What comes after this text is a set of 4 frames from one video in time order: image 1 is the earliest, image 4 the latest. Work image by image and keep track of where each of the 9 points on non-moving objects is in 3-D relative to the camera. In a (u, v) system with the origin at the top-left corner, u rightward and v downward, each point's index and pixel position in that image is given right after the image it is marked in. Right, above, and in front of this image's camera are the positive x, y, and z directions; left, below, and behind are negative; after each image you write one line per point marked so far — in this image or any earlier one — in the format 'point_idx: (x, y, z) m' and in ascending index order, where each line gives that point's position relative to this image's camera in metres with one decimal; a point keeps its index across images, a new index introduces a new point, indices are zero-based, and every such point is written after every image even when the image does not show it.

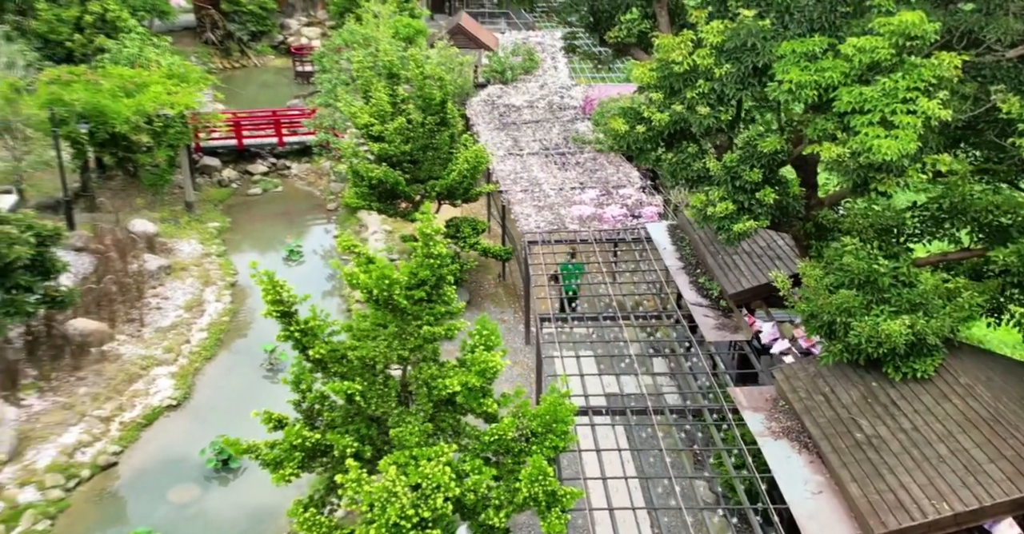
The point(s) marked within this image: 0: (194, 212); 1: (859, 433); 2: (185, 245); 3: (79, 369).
0: (-9.7, +1.6, +19.8) m
1: (+4.1, -1.9, +7.5) m
2: (-9.1, +0.7, +18.0) m
3: (-8.3, -1.8, +12.6) m
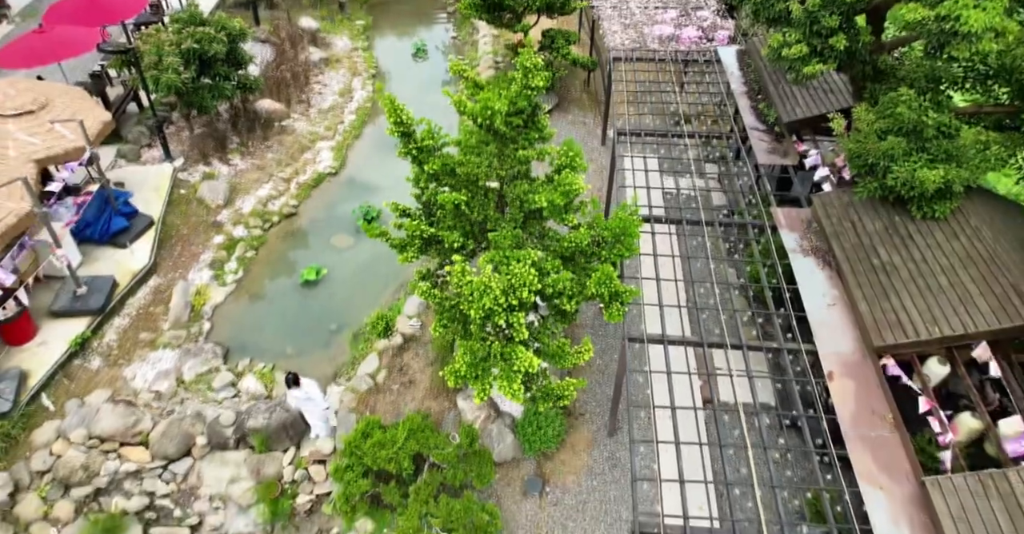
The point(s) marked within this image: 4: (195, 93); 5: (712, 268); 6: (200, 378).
0: (-5.6, +8.6, +21.9) m
1: (+5.0, +0.1, +8.9) m
2: (-5.4, +7.2, +20.4) m
3: (-6.0, +3.2, +16.0) m
4: (-6.8, +3.7, +13.9) m
5: (+3.0, 0.0, +9.8) m
6: (-5.3, -1.9, +11.0) m
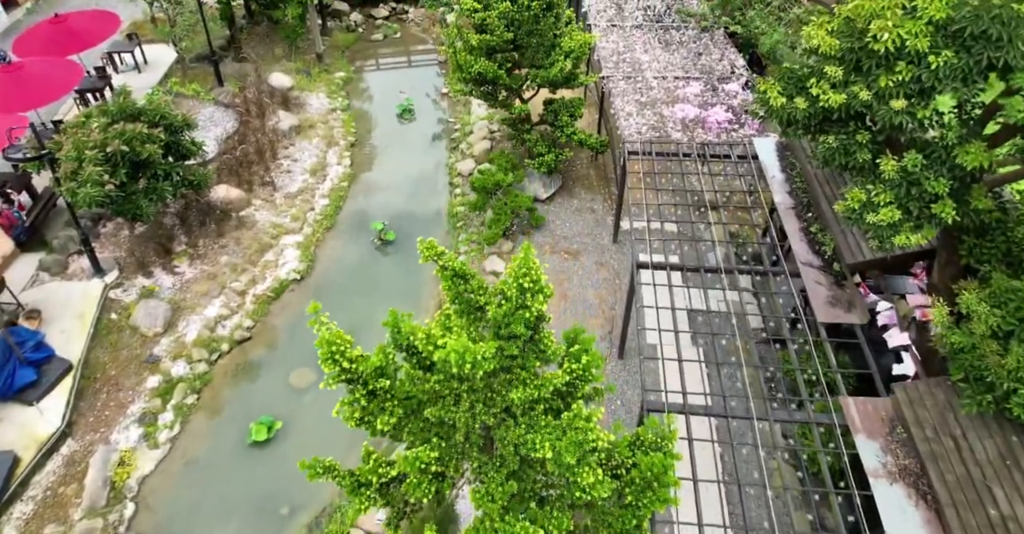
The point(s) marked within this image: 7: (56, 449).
0: (-5.7, +6.2, +19.6) m
1: (+4.9, -2.5, +6.6) m
2: (-5.5, +4.7, +18.1) m
3: (-6.1, +0.7, +13.6) m
4: (-6.9, +1.2, +11.6) m
5: (+2.9, -2.5, +7.5) m
6: (-5.4, -4.4, +8.7) m
7: (-7.0, -2.8, +10.0) m
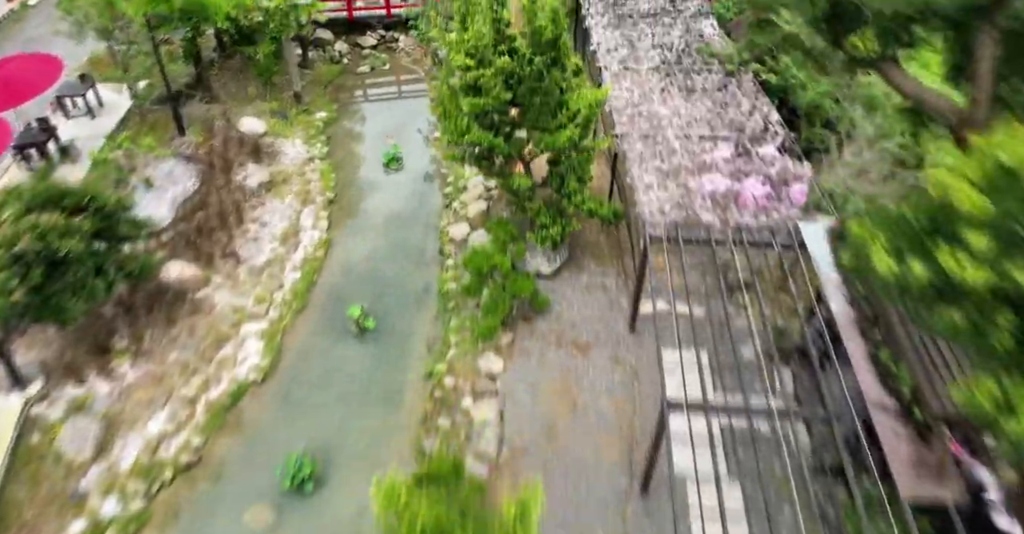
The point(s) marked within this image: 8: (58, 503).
0: (-5.7, +4.5, +17.6) m
1: (+4.9, -4.2, +4.6) m
2: (-5.5, +3.0, +16.1) m
3: (-6.1, -1.1, +11.7) m
4: (-6.9, -0.5, +9.6) m
5: (+2.9, -4.3, +5.6) m
6: (-5.4, -6.2, +6.8) m
7: (-7.1, -4.5, +8.1) m
8: (-6.5, -3.4, +9.4) m
